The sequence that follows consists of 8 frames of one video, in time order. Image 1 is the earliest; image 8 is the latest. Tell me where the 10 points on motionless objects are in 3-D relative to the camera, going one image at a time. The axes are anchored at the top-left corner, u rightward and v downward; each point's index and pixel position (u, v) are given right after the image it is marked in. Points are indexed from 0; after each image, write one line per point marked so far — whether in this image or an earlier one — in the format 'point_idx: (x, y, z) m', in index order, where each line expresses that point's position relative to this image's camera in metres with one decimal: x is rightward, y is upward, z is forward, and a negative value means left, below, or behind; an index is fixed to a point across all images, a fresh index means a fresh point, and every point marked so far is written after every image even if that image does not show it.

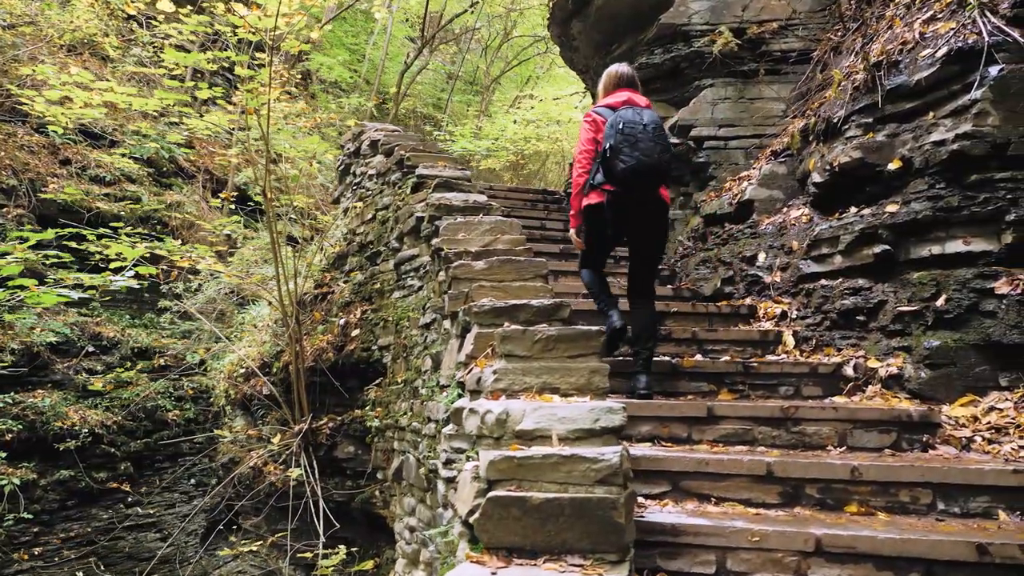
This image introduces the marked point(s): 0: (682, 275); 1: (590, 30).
0: (+1.3, +0.1, +5.8) m
1: (+0.7, +2.4, +7.0) m
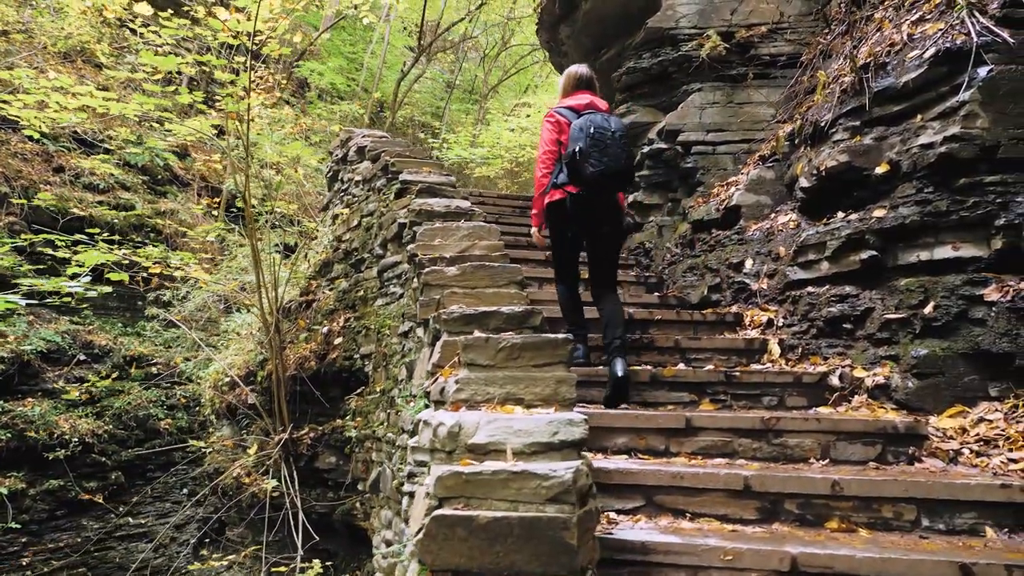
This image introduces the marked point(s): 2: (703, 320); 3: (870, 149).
0: (+1.2, 0.0, +5.6) m
1: (+0.6, +2.3, +6.9) m
2: (+1.2, -0.2, +4.6) m
3: (+1.9, +0.8, +4.1) m
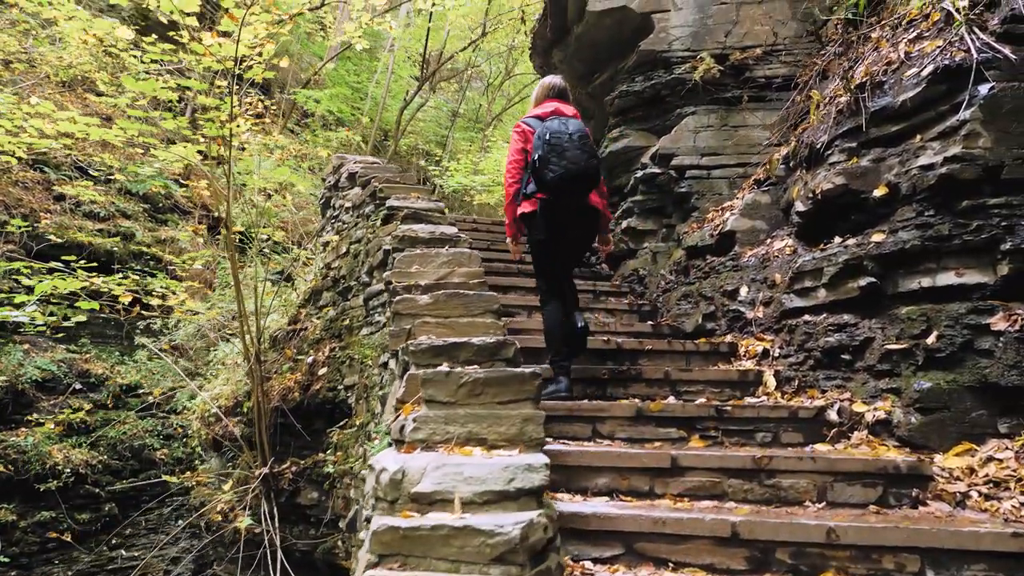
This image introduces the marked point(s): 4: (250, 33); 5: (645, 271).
0: (+1.1, -0.2, +5.4) m
1: (+0.5, +2.1, +6.8) m
2: (+1.1, -0.4, +4.3) m
3: (+1.8, +0.6, +3.9) m
4: (-2.0, +2.0, +5.8) m
5: (+1.0, +0.1, +5.9) m
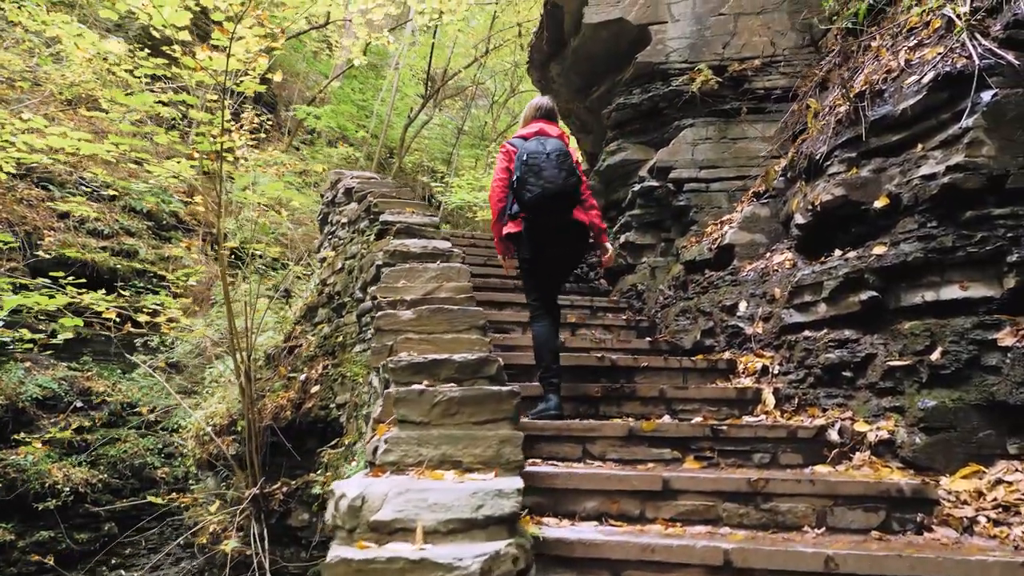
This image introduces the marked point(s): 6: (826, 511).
0: (+1.1, -0.3, +5.3) m
1: (+0.5, +1.9, +6.7) m
2: (+1.0, -0.4, +4.2) m
3: (+1.8, +0.5, +3.8) m
4: (-2.1, +1.8, +5.7) m
5: (+1.0, 0.0, +5.8) m
6: (+1.2, -0.8, +2.8) m
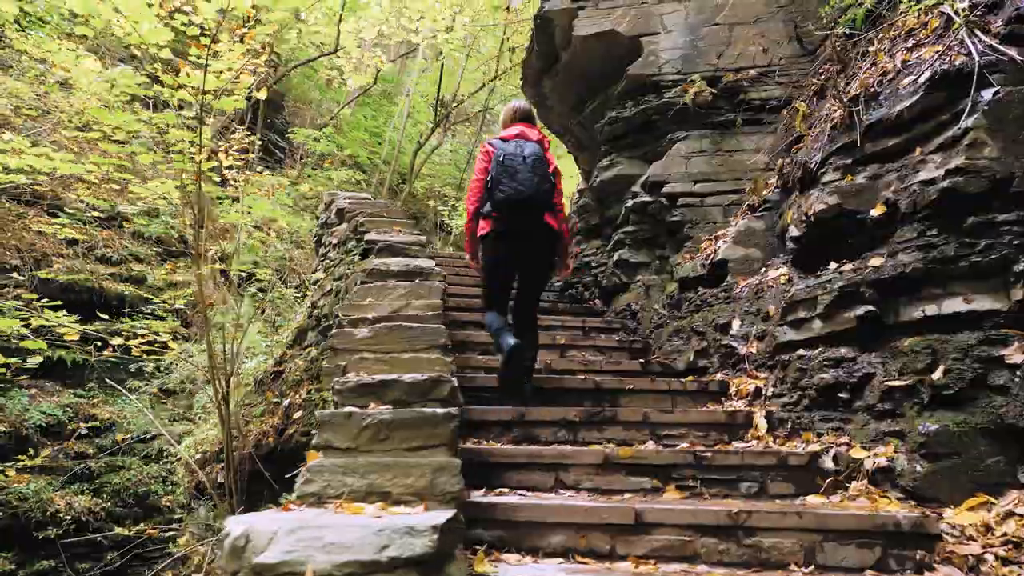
0: (+1.0, -0.4, +5.1) m
1: (+0.4, +1.8, +6.6) m
2: (+0.9, -0.5, +4.0) m
3: (+1.7, +0.5, +3.5) m
4: (-2.2, +1.7, +5.6) m
5: (+0.9, -0.1, +5.5) m
6: (+1.0, -0.9, +2.5) m
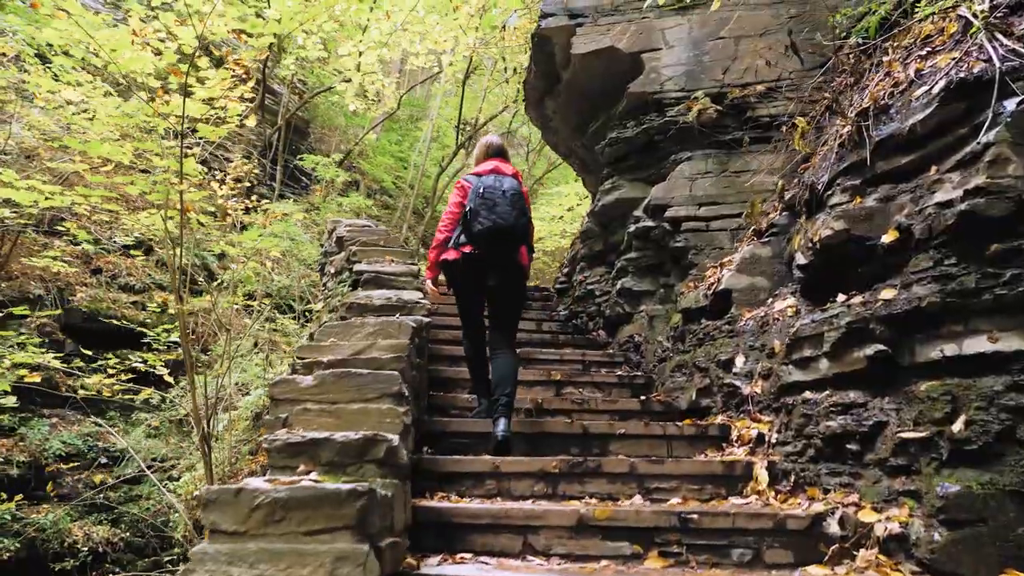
0: (+0.9, -0.6, +4.7) m
1: (+0.4, +1.5, +6.3) m
2: (+0.8, -0.7, +3.6) m
3: (+1.5, +0.3, +3.2) m
4: (-2.2, +1.4, +5.5) m
5: (+0.9, -0.3, +5.2) m
6: (+0.9, -1.0, +2.1) m
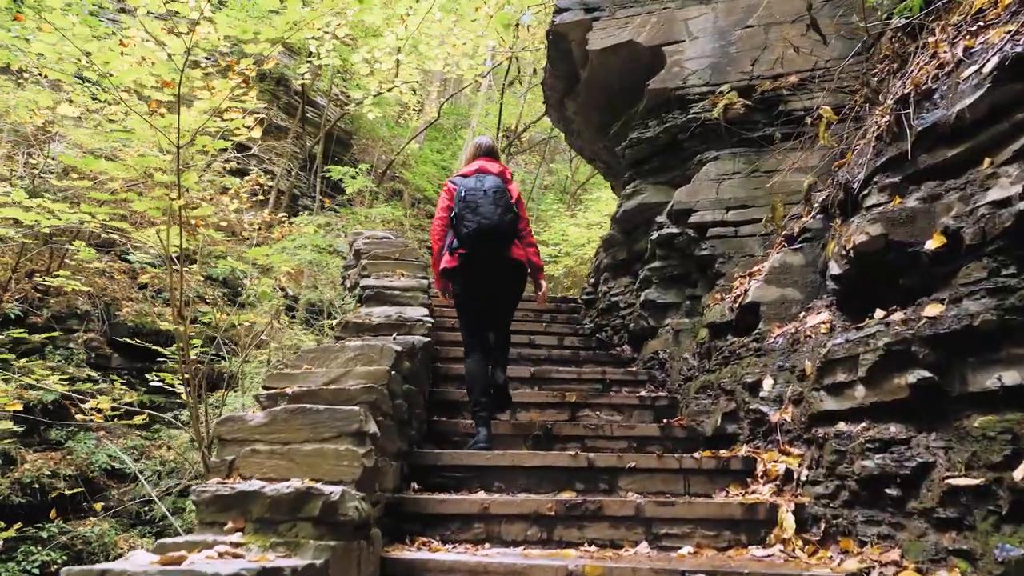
0: (+1.0, -0.7, +4.3) m
1: (+0.6, +1.4, +5.9) m
2: (+0.8, -0.8, +3.2) m
3: (+1.5, +0.3, +2.7) m
4: (-2.1, +1.3, +5.3) m
5: (+1.0, -0.4, +4.8) m
6: (+0.8, -1.0, +1.7) m
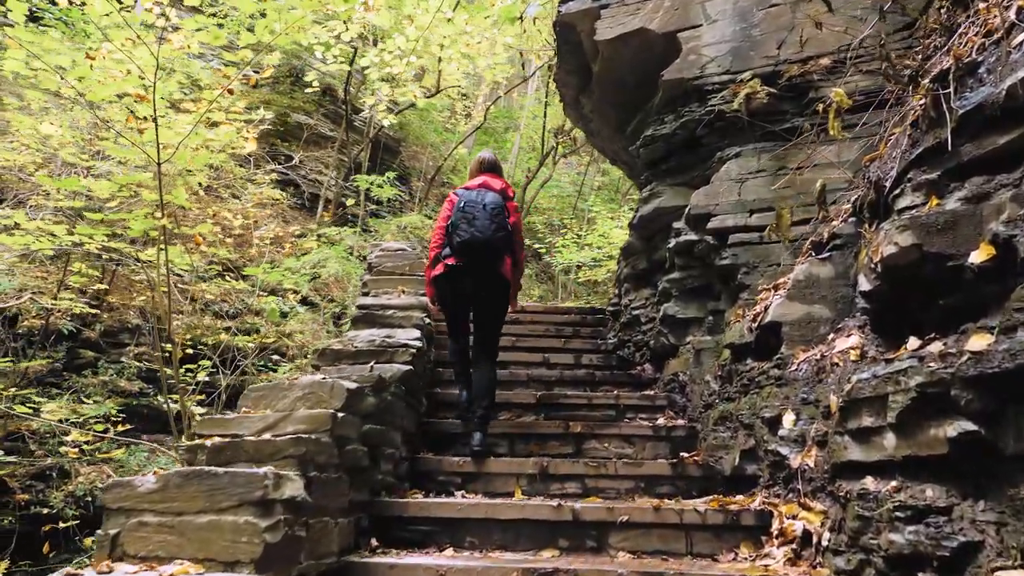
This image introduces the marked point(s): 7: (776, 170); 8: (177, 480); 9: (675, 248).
0: (+1.0, -0.7, +3.8) m
1: (+0.6, +1.3, +5.5) m
2: (+0.7, -0.8, +2.7) m
3: (+1.3, +0.2, +2.2) m
4: (-2.1, +1.2, +5.0) m
5: (+1.0, -0.5, +4.3) m
6: (+0.5, -1.1, +1.2) m
7: (+1.4, +0.6, +4.0) m
8: (-0.9, -0.5, +2.0) m
9: (+0.9, +0.2, +4.4) m
